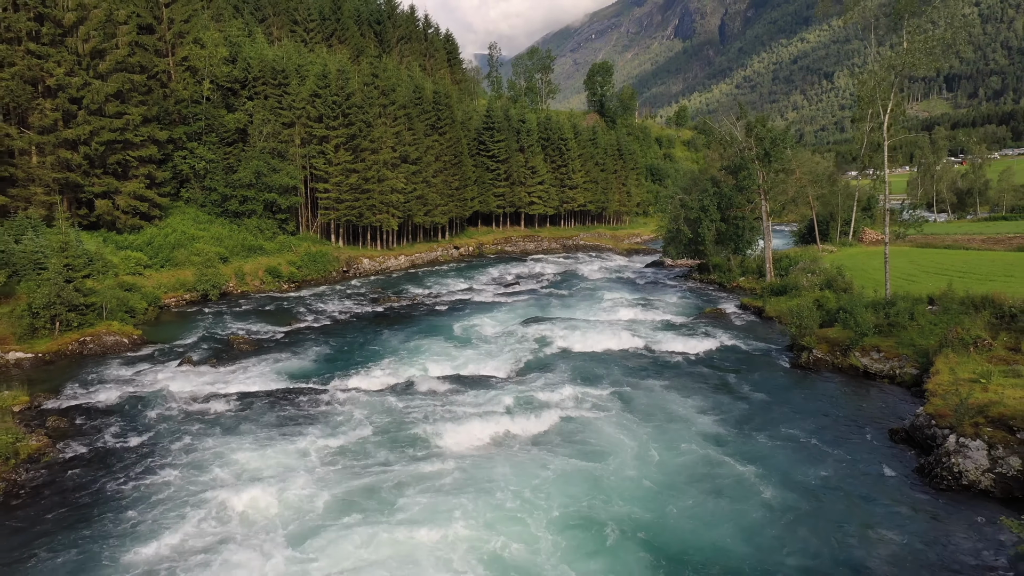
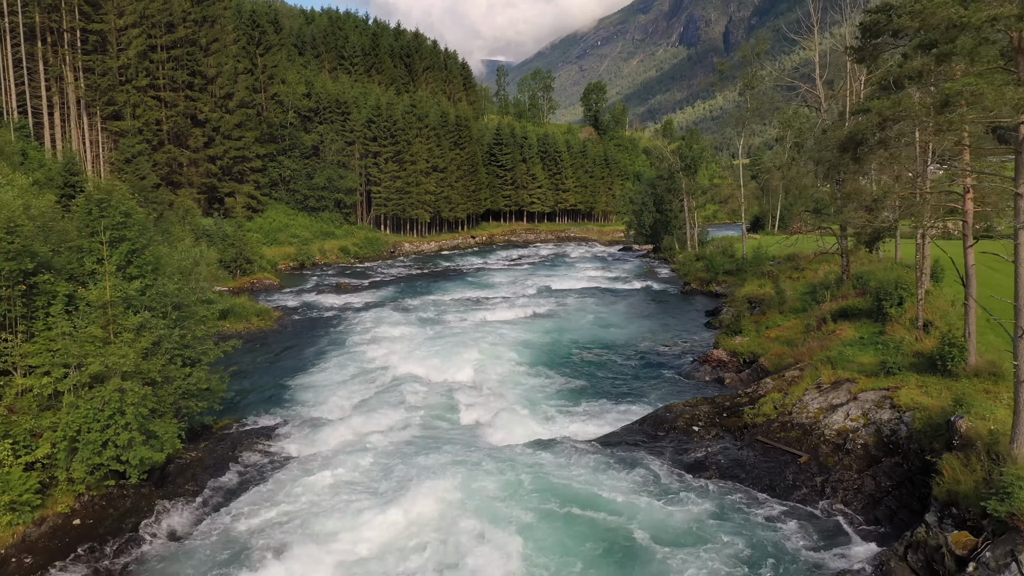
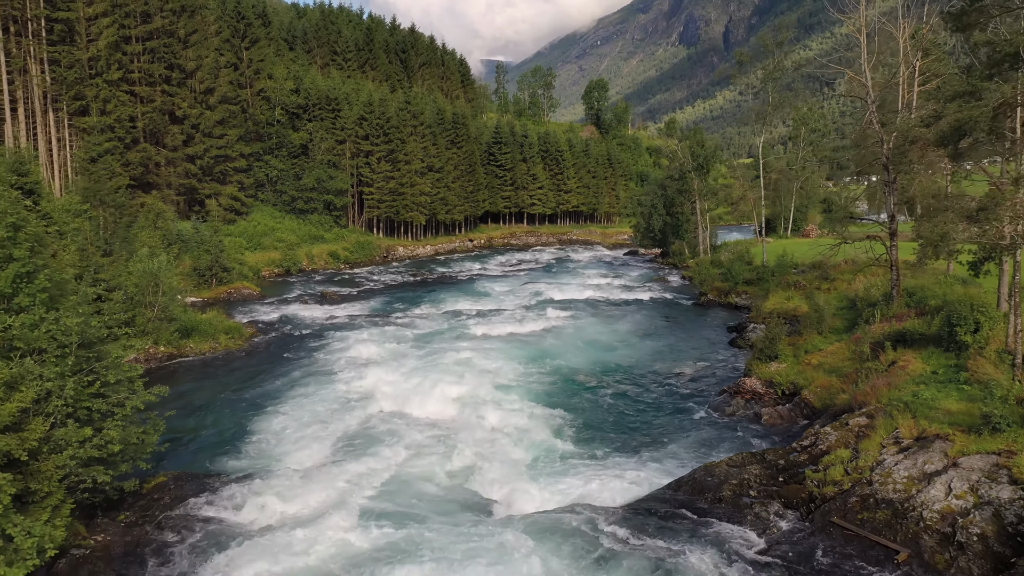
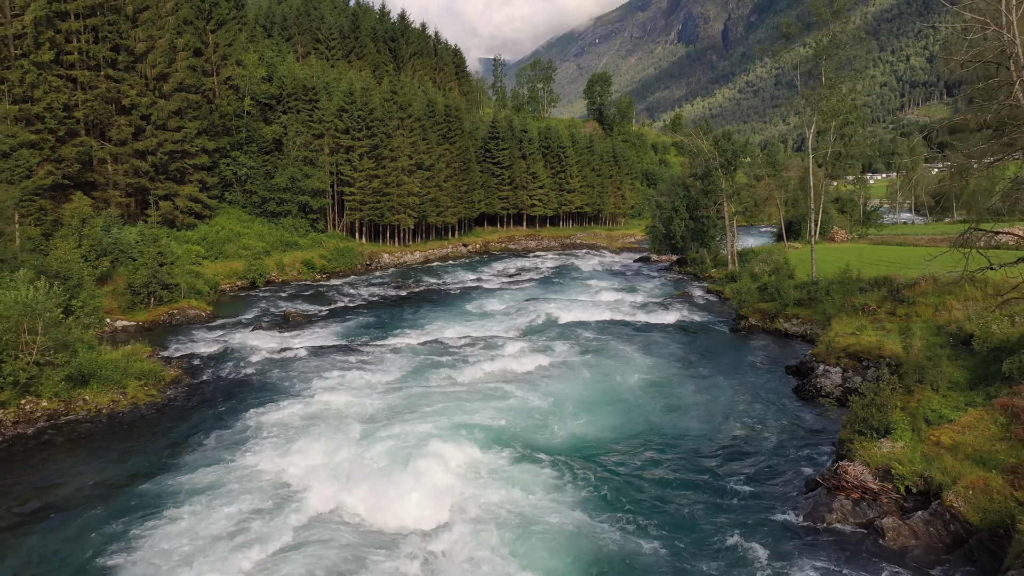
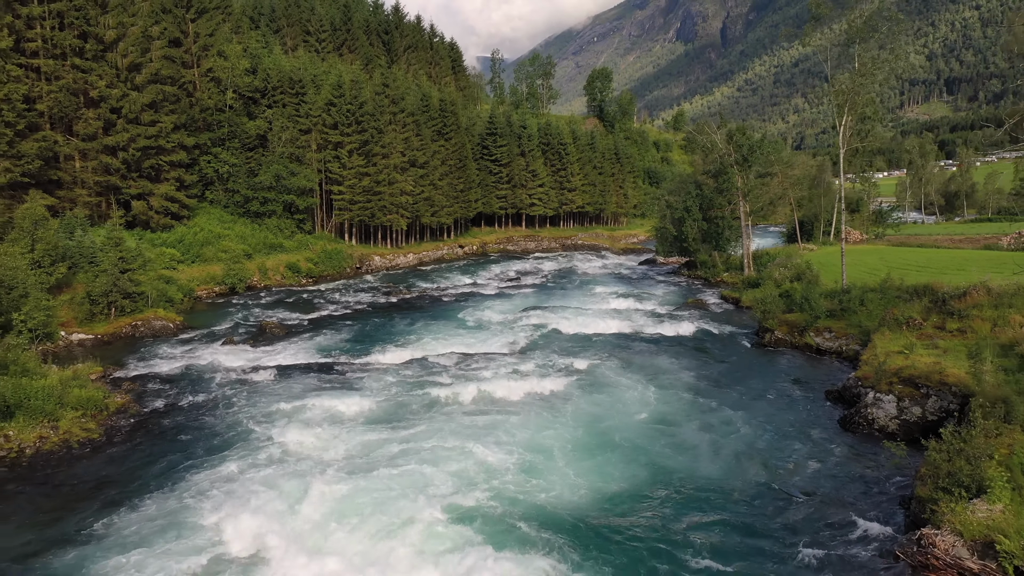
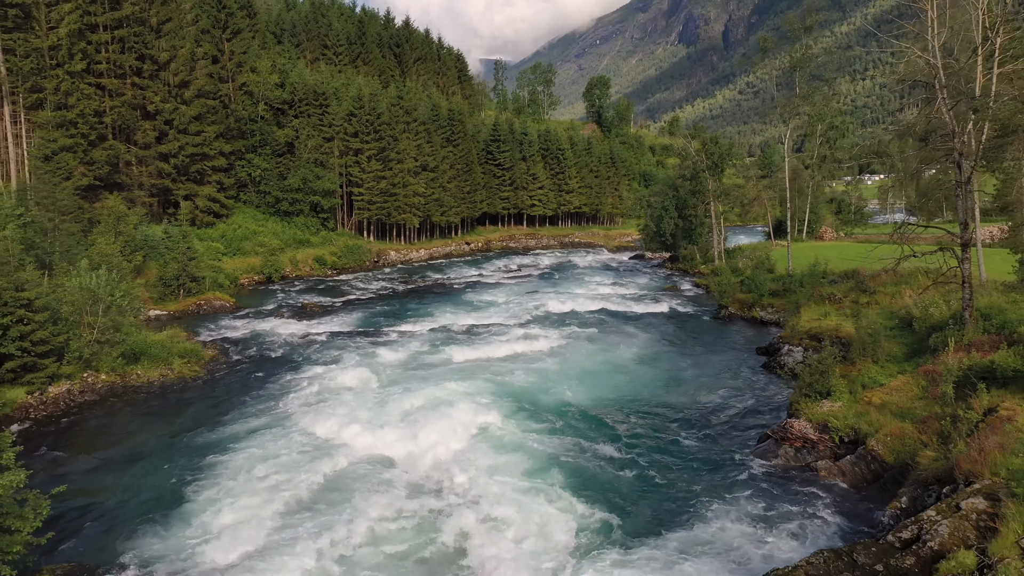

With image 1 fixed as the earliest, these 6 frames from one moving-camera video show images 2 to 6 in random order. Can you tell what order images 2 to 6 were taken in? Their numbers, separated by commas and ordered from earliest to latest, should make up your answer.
5, 4, 6, 3, 2
